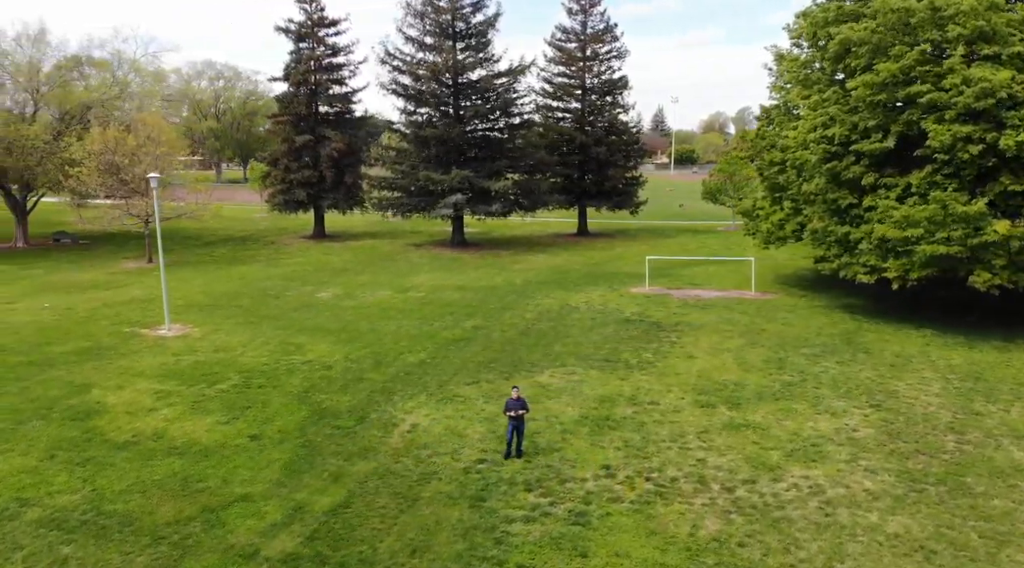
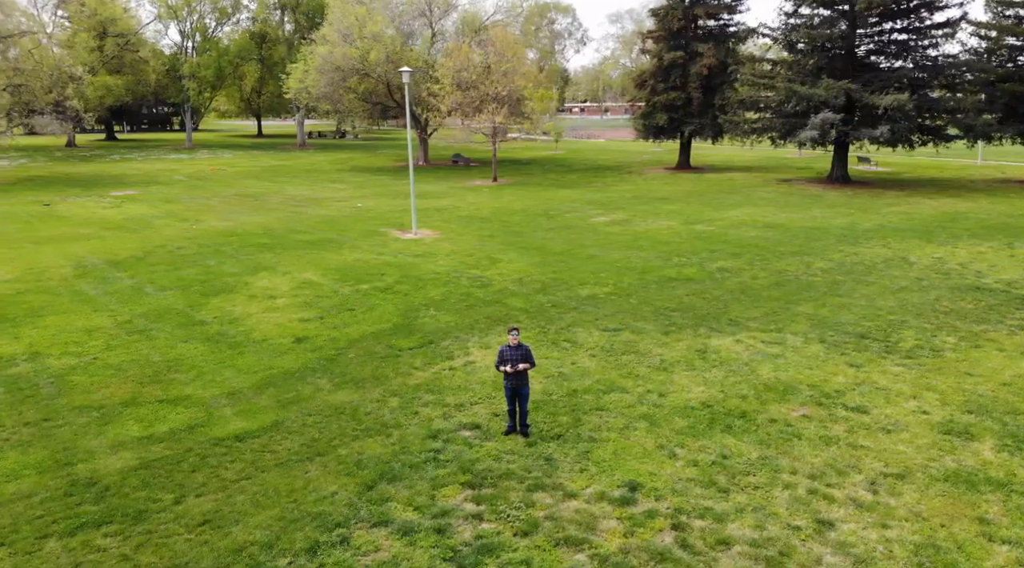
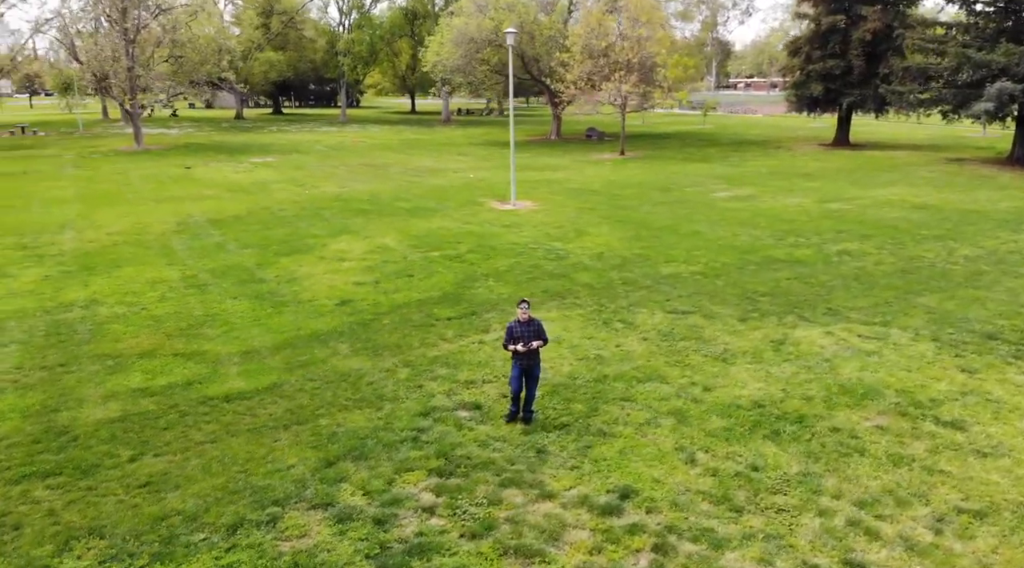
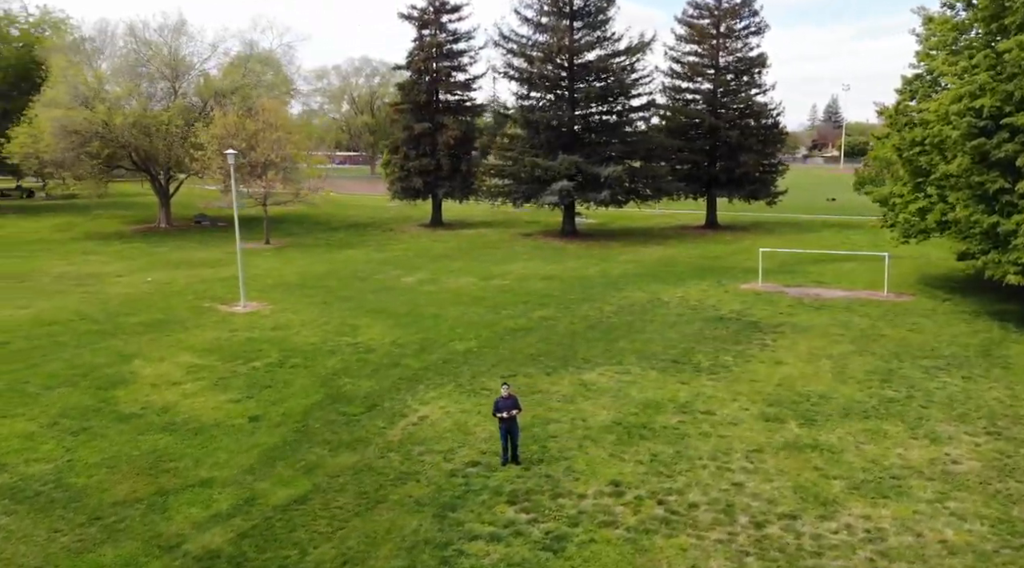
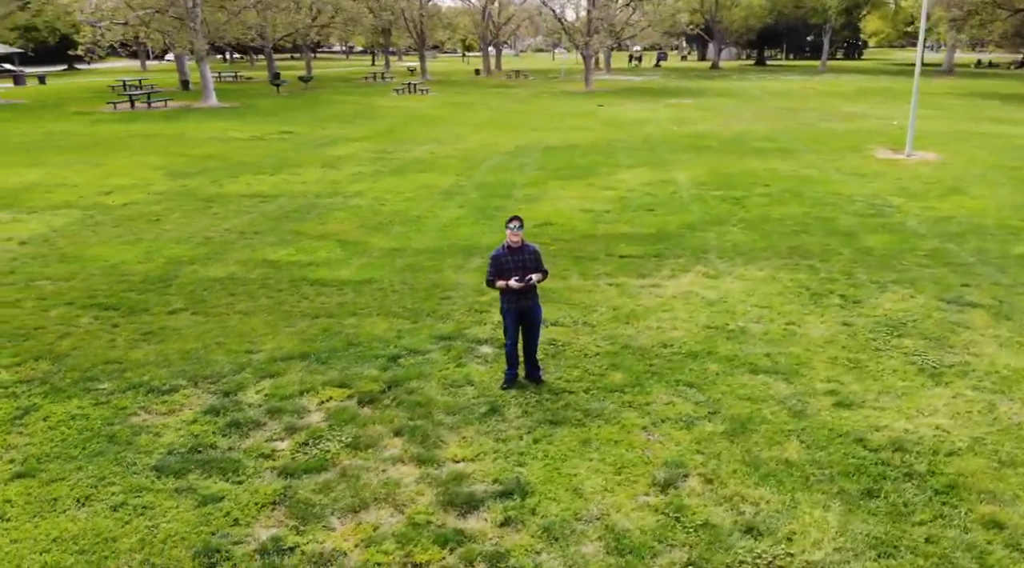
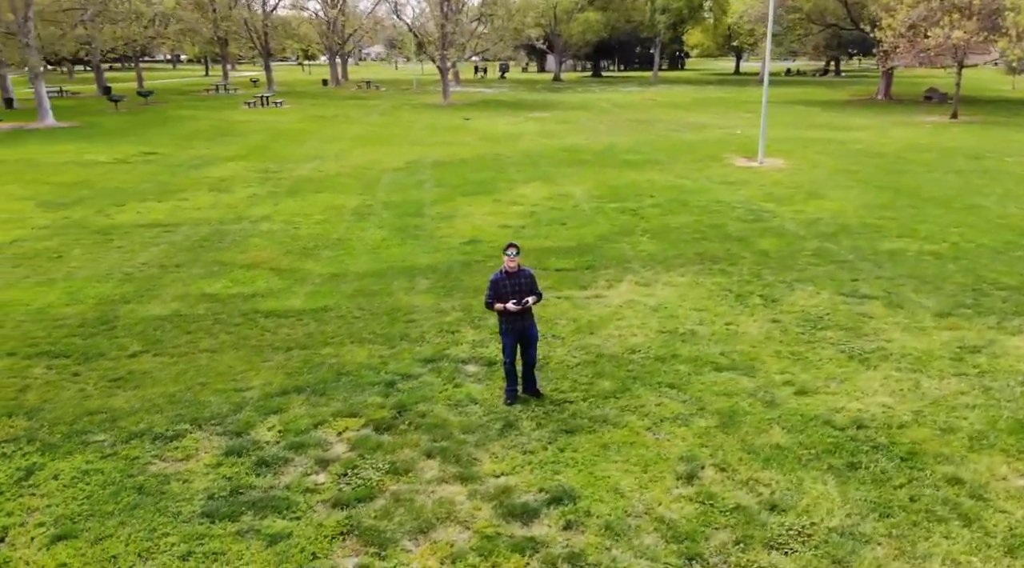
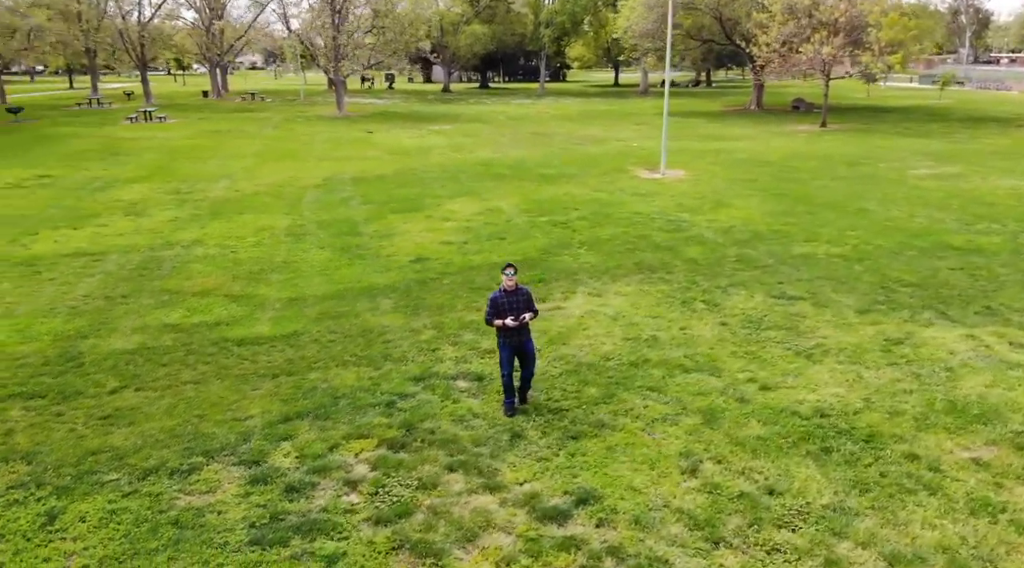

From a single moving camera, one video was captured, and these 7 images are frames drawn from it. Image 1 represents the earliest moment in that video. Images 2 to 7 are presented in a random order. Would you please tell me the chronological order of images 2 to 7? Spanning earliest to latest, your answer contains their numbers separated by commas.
4, 2, 3, 7, 6, 5
